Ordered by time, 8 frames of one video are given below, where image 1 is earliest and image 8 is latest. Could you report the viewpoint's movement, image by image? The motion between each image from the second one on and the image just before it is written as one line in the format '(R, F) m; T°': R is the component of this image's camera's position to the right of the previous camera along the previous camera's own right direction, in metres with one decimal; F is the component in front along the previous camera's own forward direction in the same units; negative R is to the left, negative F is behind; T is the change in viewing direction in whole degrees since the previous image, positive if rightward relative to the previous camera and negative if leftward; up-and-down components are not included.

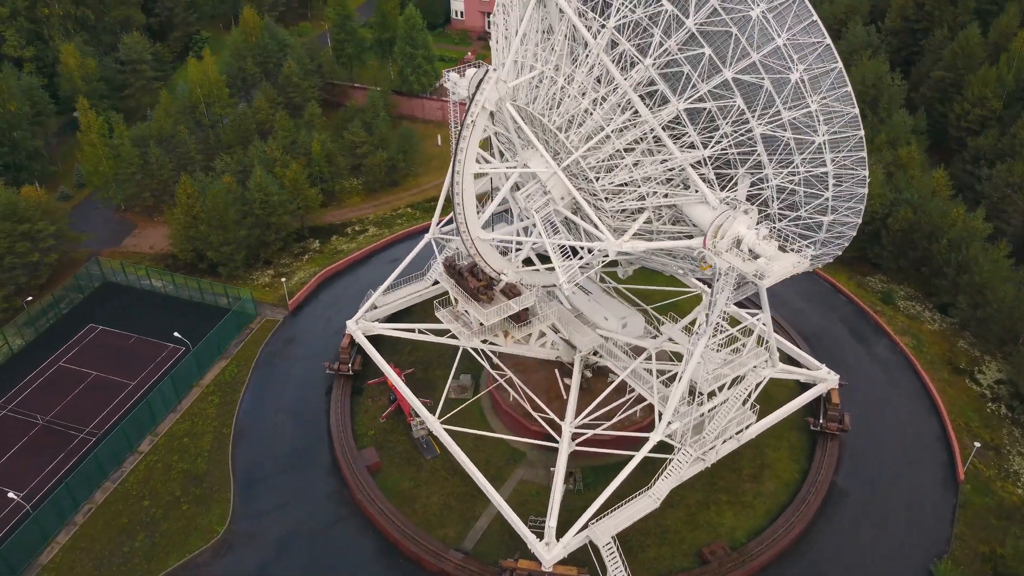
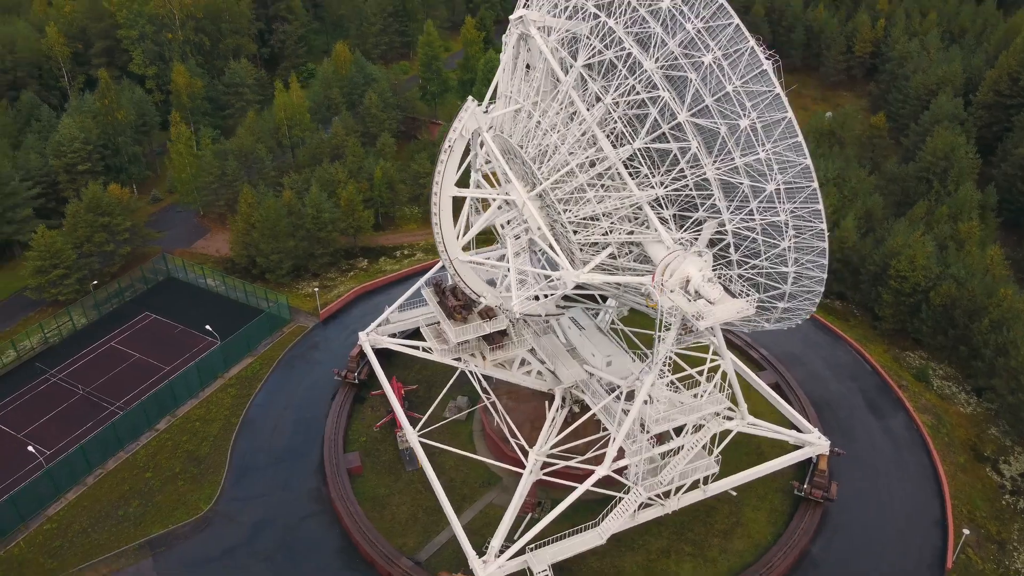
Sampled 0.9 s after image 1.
(+5.4, -0.7) m; -9°
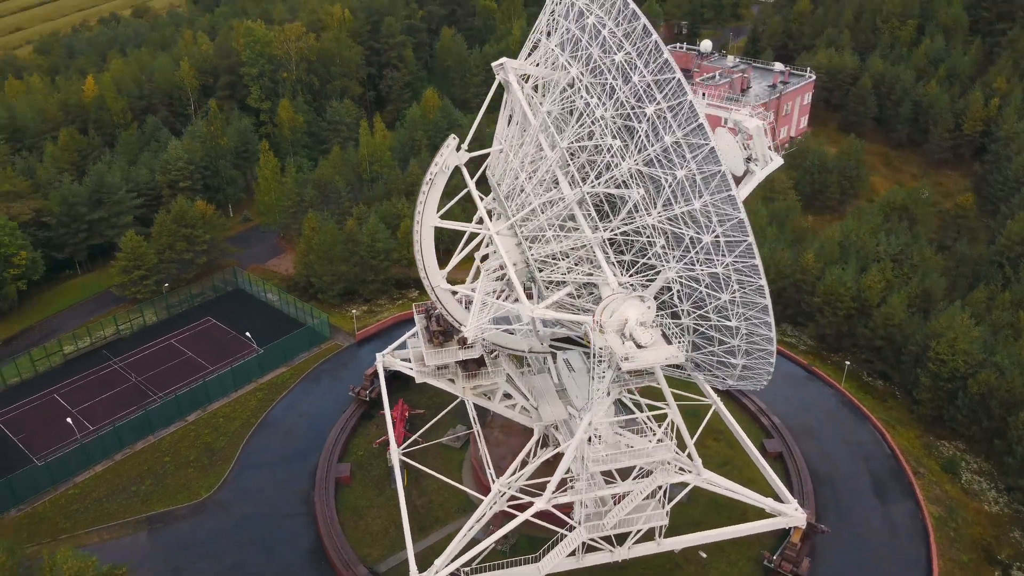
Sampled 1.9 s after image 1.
(+6.1, -0.8) m; -10°
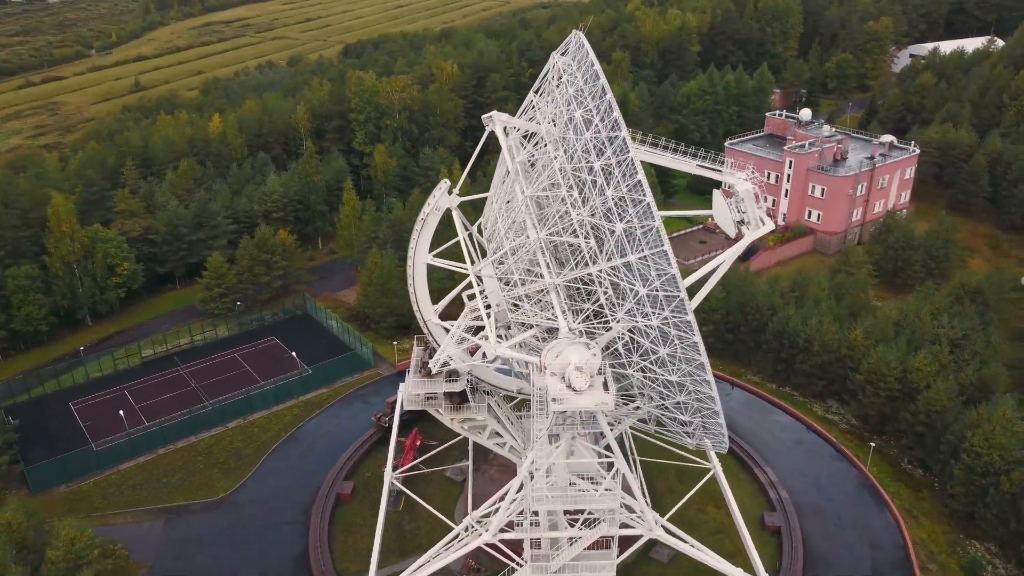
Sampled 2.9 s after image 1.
(+6.1, -0.9) m; -10°
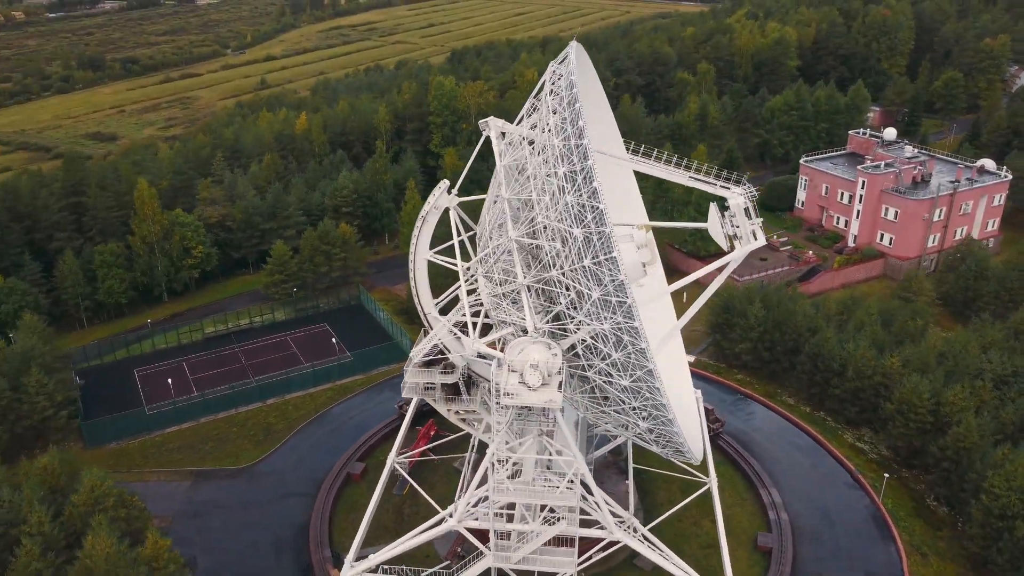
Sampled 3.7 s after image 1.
(+4.9, -0.8) m; -8°
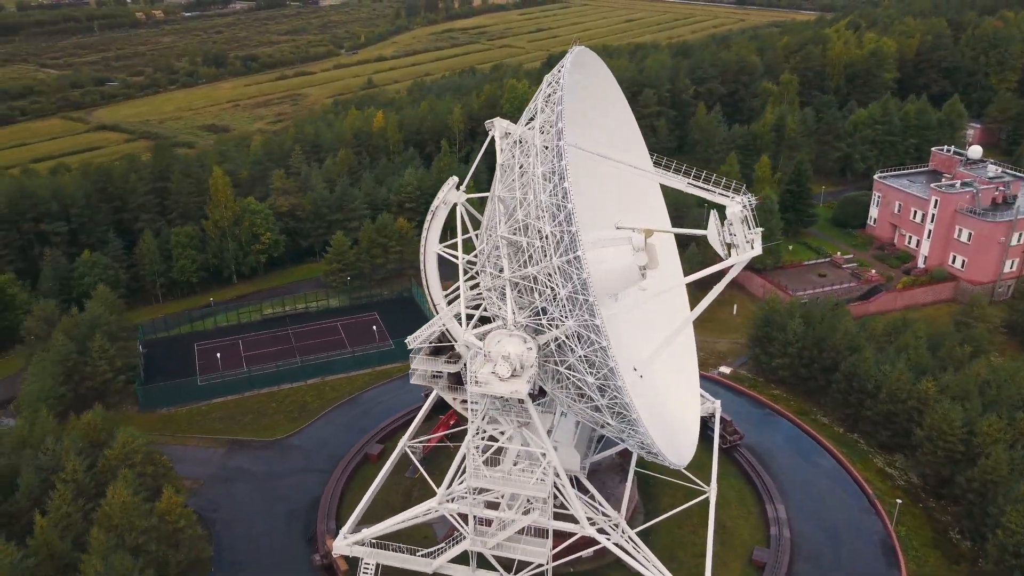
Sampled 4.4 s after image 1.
(+4.3, -0.8) m; -7°
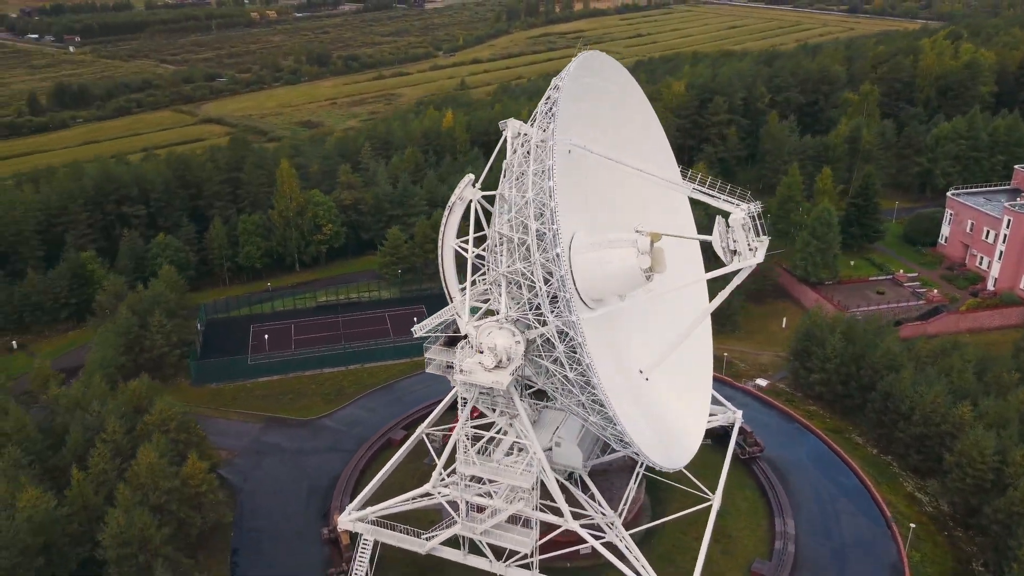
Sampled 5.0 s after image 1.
(+3.7, -0.7) m; -7°
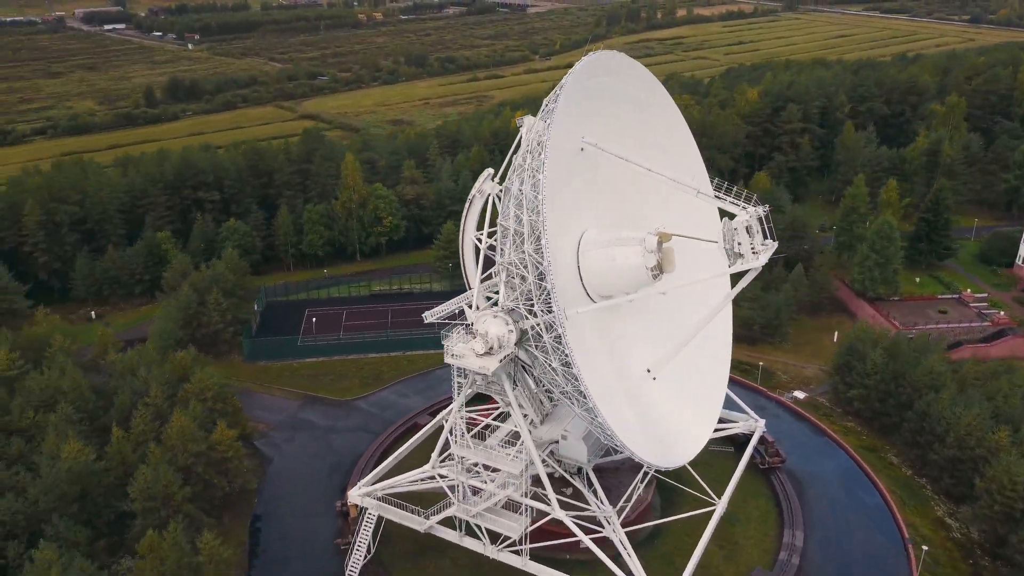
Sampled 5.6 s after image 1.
(+3.6, -0.7) m; -7°
